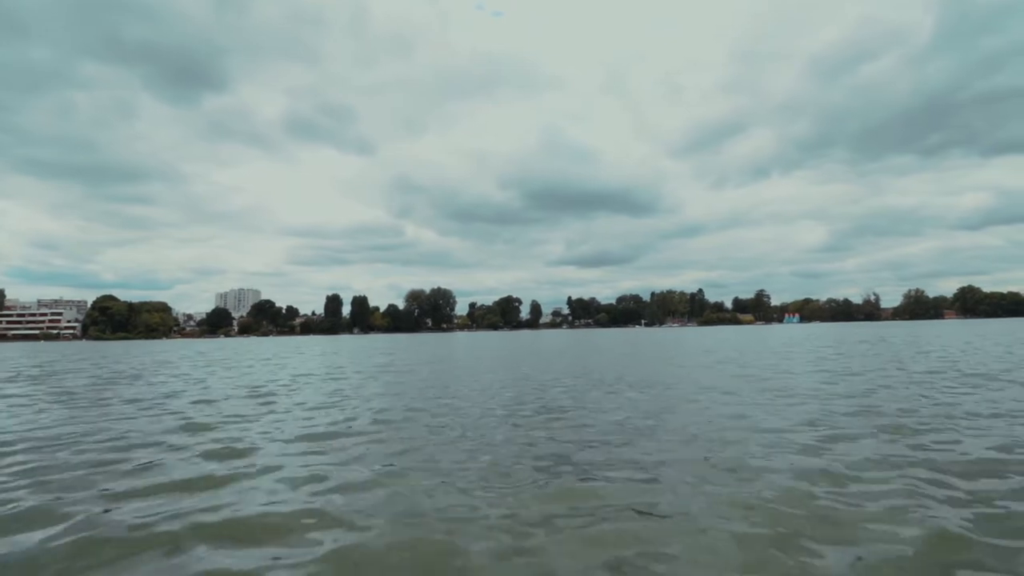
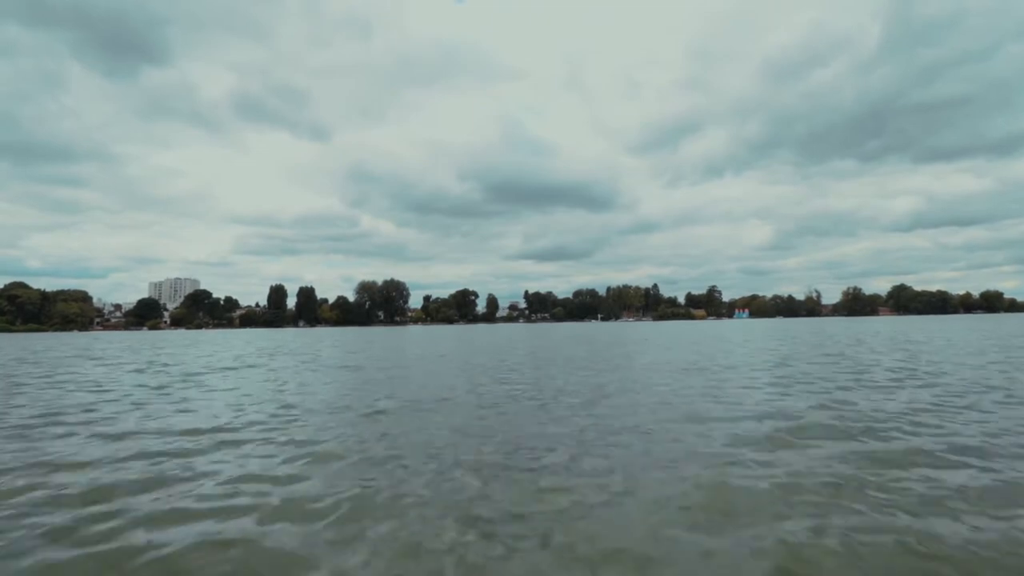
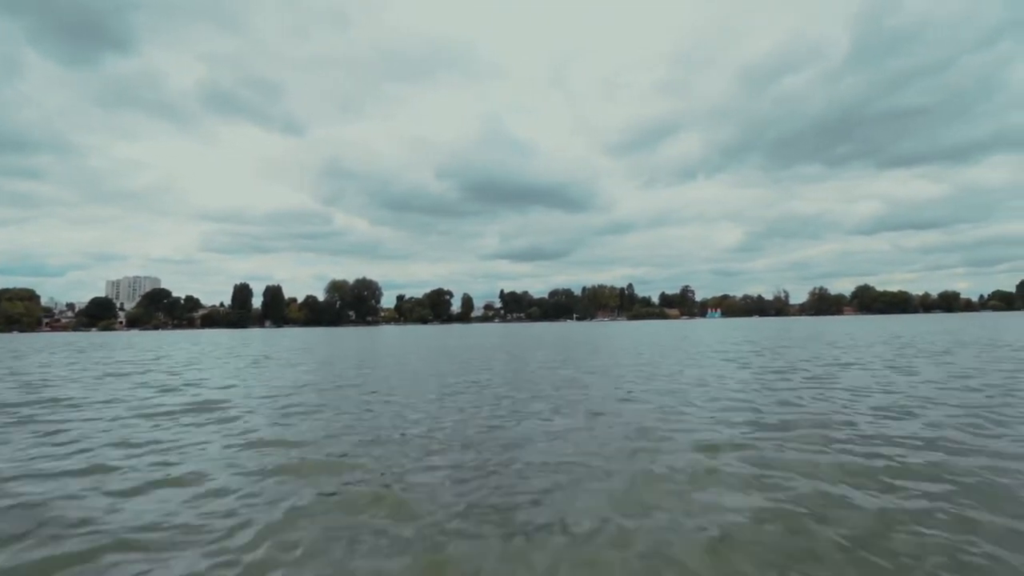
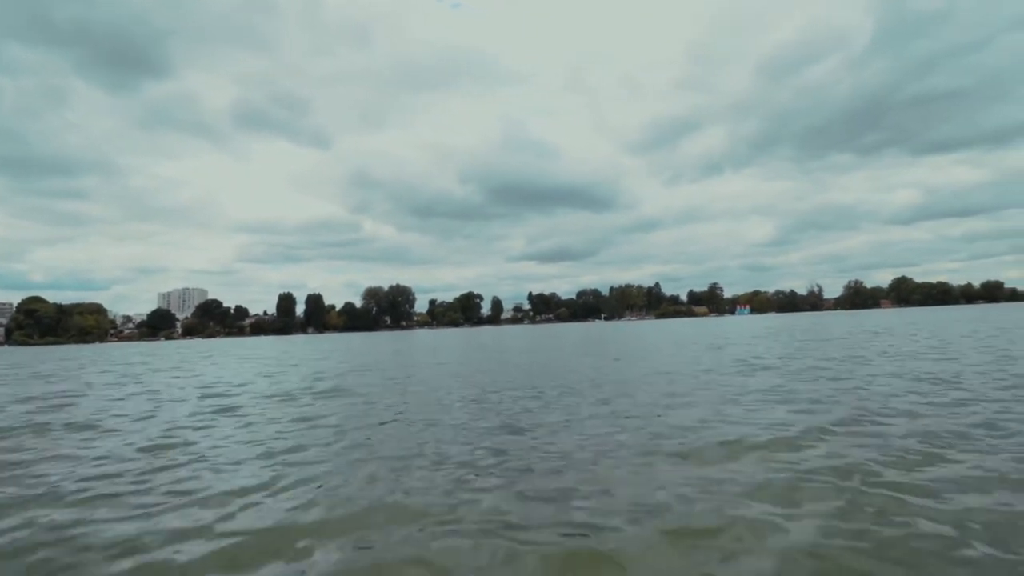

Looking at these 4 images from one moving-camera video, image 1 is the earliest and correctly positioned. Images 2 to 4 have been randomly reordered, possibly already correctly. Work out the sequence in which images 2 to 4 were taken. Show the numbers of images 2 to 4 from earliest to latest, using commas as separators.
4, 2, 3
